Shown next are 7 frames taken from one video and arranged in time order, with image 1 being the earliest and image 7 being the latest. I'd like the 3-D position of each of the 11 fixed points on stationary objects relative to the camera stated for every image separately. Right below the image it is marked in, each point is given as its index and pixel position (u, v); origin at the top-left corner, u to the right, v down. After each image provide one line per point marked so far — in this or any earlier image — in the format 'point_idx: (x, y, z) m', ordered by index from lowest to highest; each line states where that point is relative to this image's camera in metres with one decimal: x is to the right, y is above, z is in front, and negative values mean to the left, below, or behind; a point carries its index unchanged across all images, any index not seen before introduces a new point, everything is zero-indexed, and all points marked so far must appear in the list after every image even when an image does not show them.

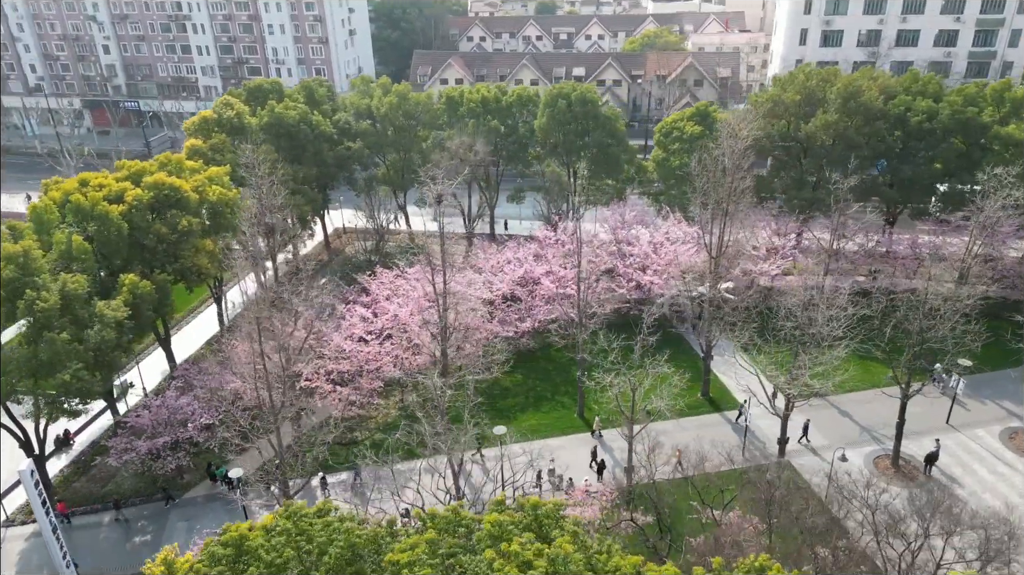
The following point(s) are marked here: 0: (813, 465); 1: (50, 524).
0: (+6.9, -4.1, +17.1) m
1: (-8.3, -4.2, +13.4) m
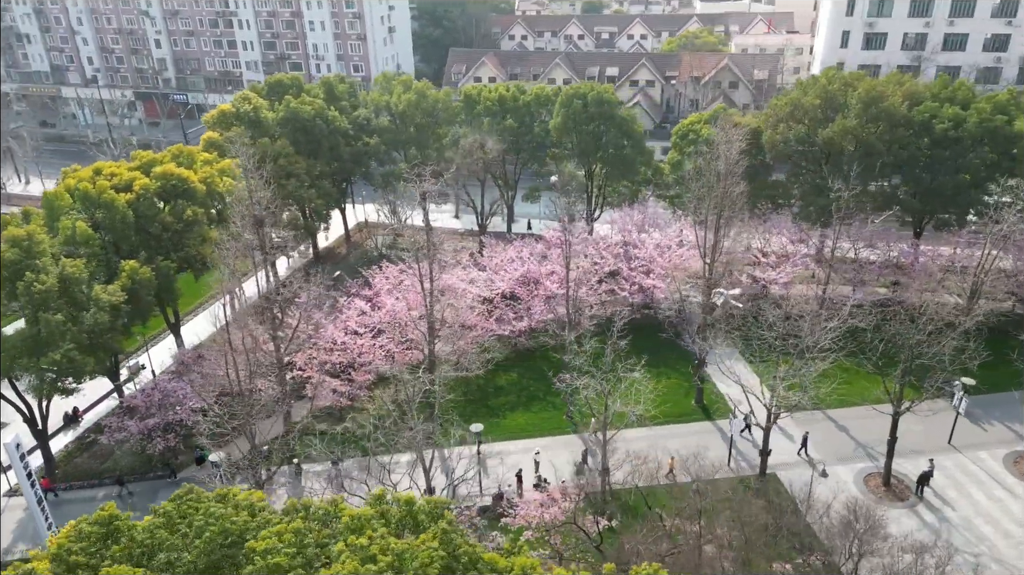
0: (+6.4, -4.3, +16.6) m
1: (-9.0, -3.9, +14.1) m
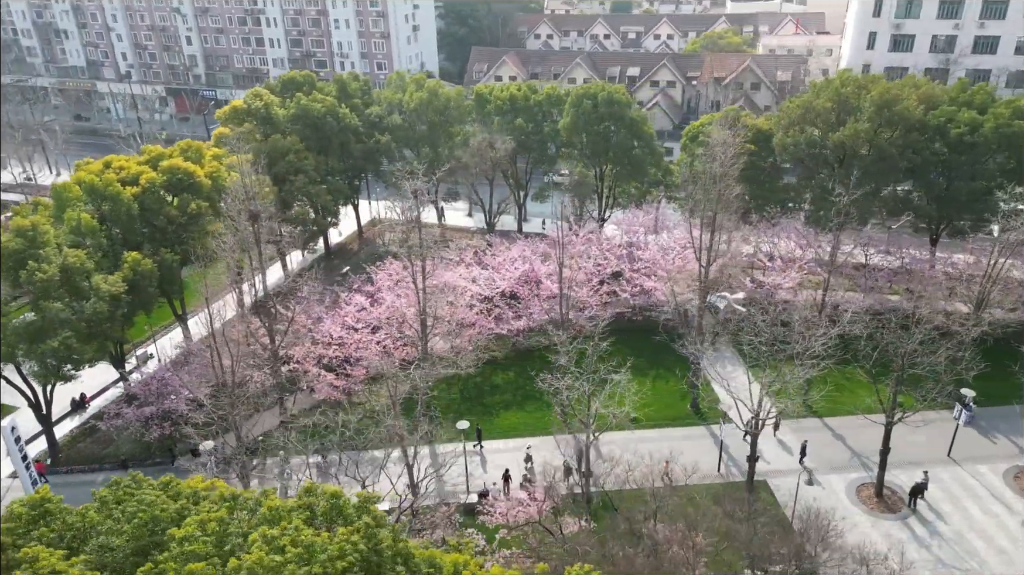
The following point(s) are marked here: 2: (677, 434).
0: (+6.1, -4.4, +16.4) m
1: (-9.4, -3.7, +14.5) m
2: (+4.0, -3.6, +18.0) m
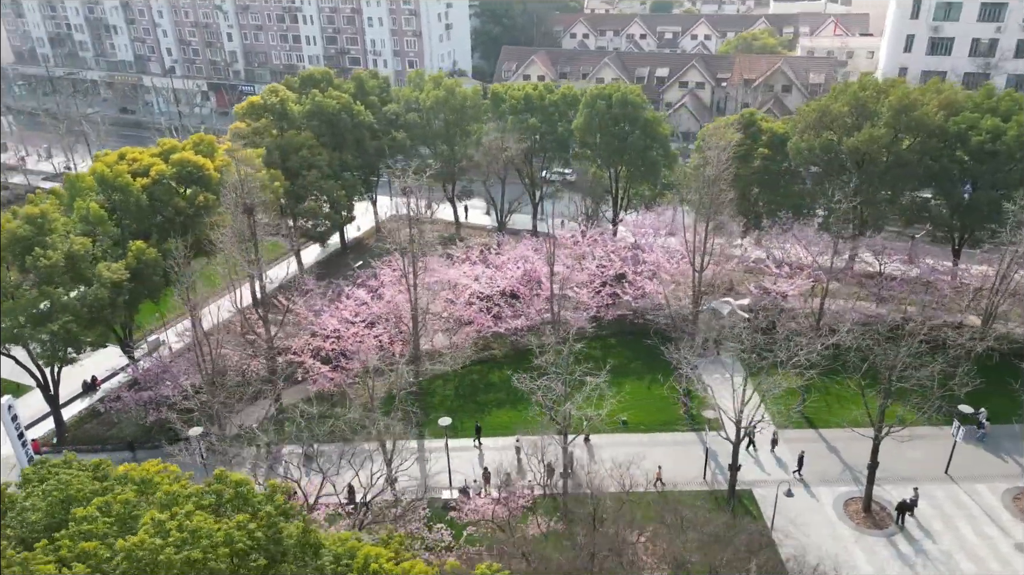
0: (+5.7, -4.5, +16.1) m
1: (-9.9, -3.4, +15.2) m
2: (+3.7, -3.7, +17.9) m
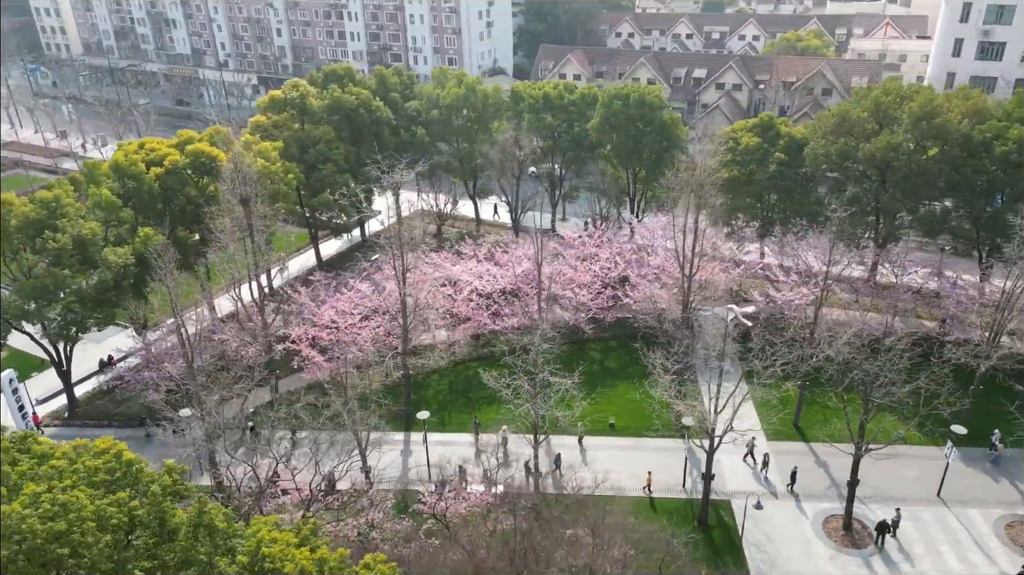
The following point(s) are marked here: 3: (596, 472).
0: (+5.1, -4.7, +15.8) m
1: (-10.5, -3.0, +16.0) m
2: (+3.3, -3.8, +17.7) m
3: (+2.0, -4.2, +17.2) m
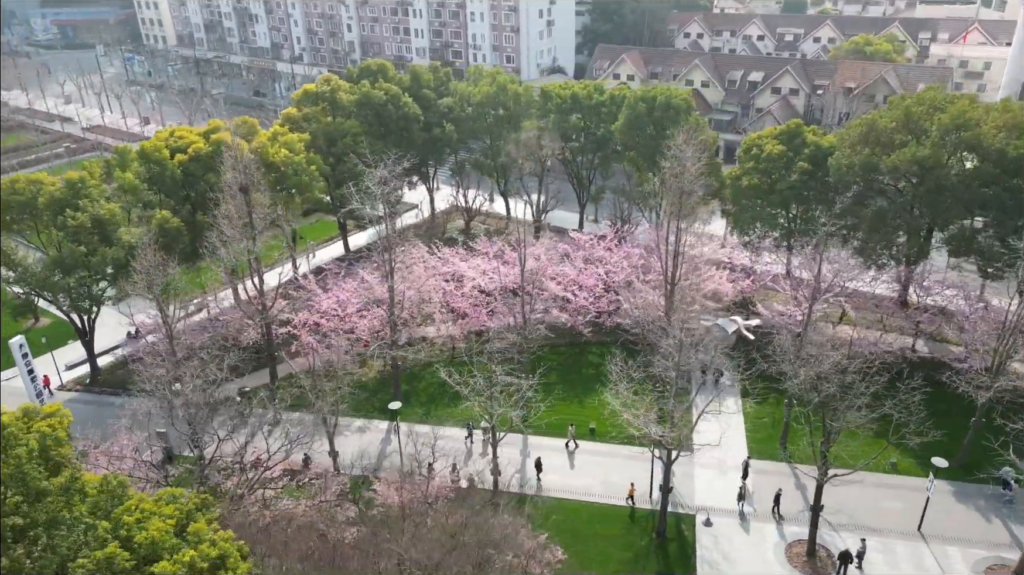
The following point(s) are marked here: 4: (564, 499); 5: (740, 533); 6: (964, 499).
0: (+4.2, -4.9, +15.4) m
1: (-11.1, -2.4, +17.4) m
2: (+2.6, -3.9, +17.5) m
3: (+1.3, -4.3, +17.1) m
4: (+1.1, -4.7, +16.4) m
5: (+4.7, -5.0, +15.3) m
6: (+9.8, -4.5, +15.7) m
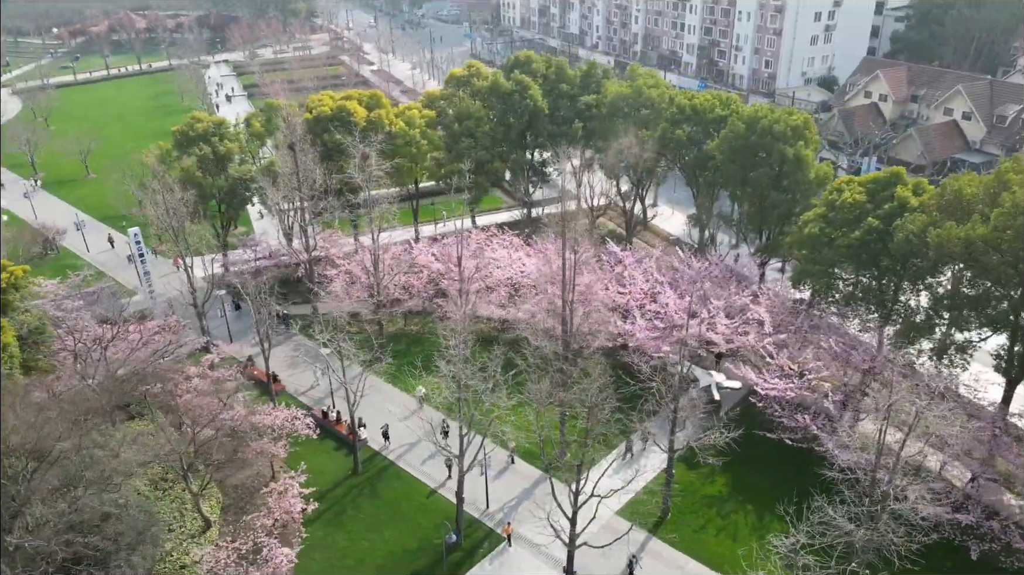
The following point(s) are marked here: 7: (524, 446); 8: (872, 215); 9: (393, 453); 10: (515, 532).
0: (-0.1, -5.4, +14.9) m
1: (-11.7, +0.5, +23.5) m
2: (-0.2, -4.1, +17.4) m
3: (-1.6, -4.2, +17.7) m
4: (-2.2, -4.5, +17.2) m
5: (+0.2, -5.6, +14.6) m
6: (+4.9, -6.3, +12.6) m
7: (-0.1, -3.6, +18.0) m
8: (+9.0, +1.8, +18.5) m
9: (-2.9, -4.0, +18.0) m
10: (0.0, -5.1, +15.5) m
